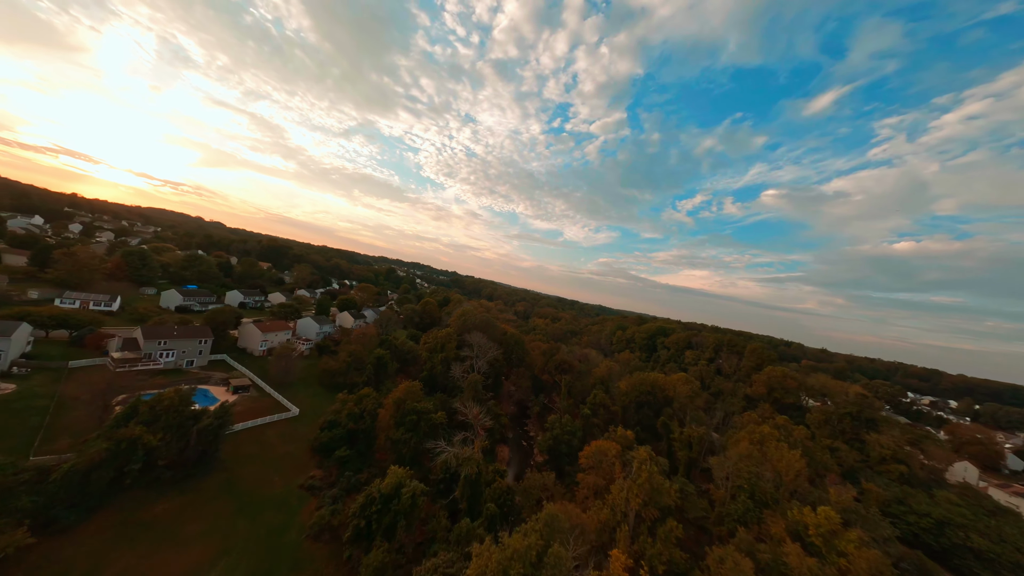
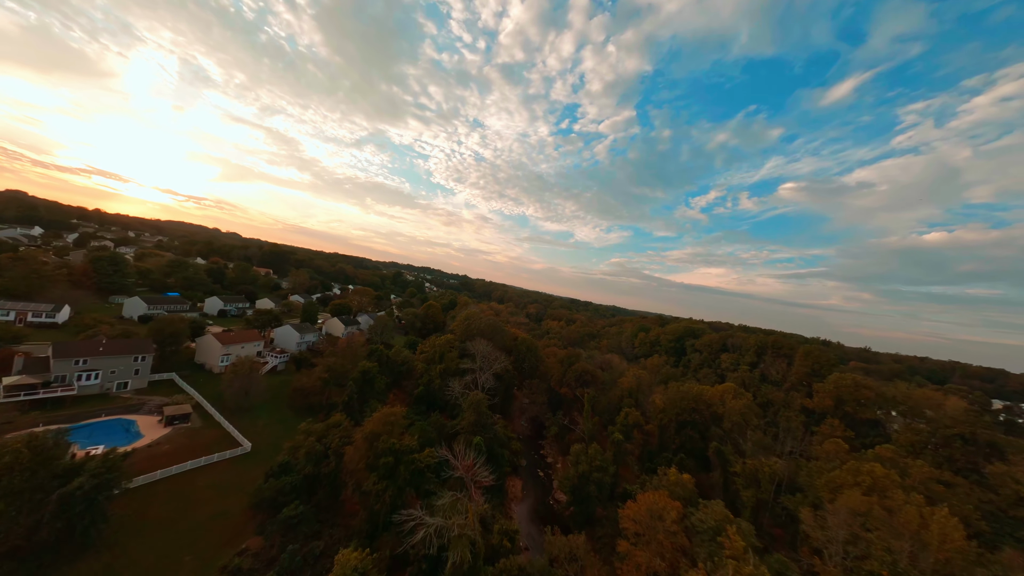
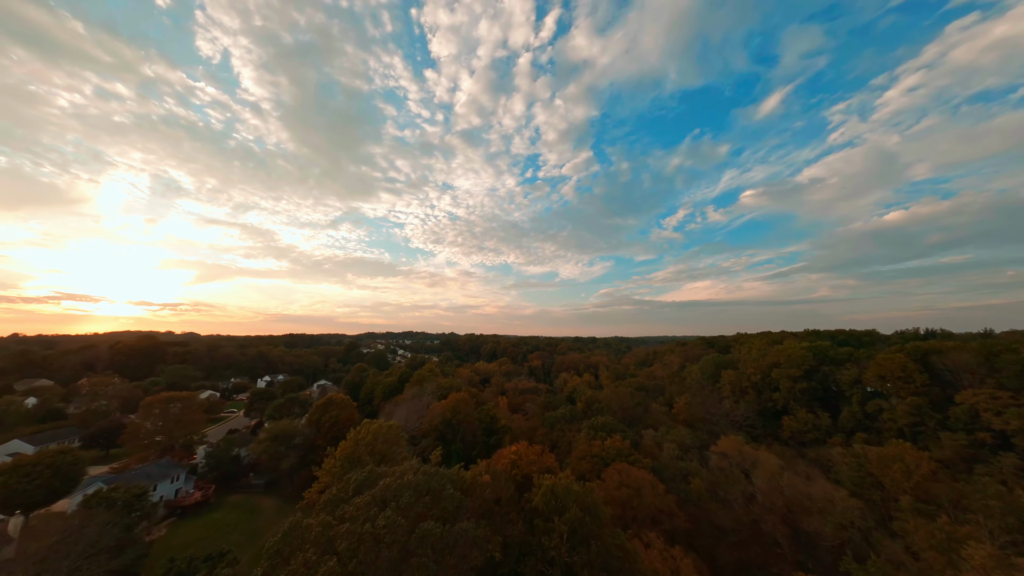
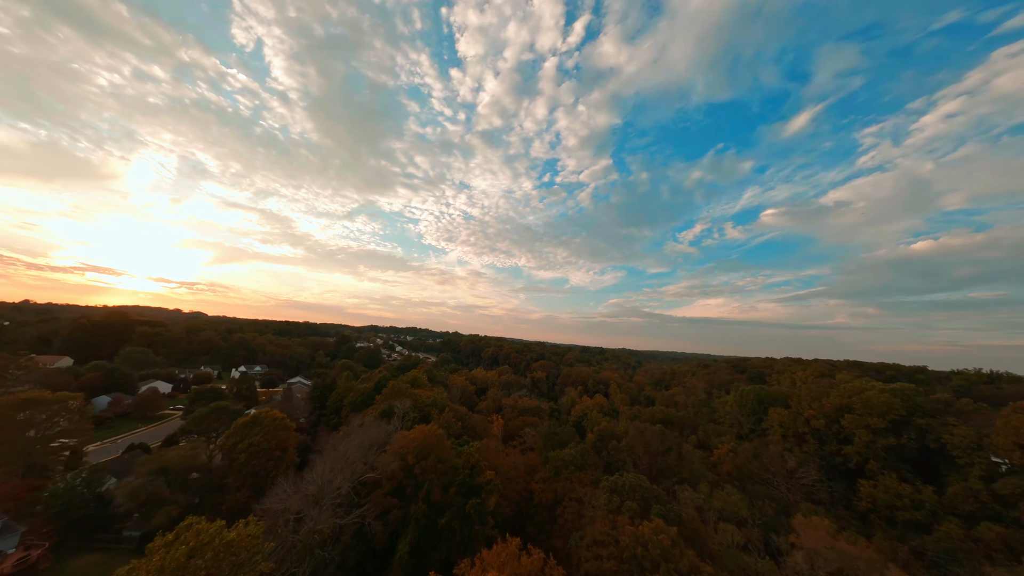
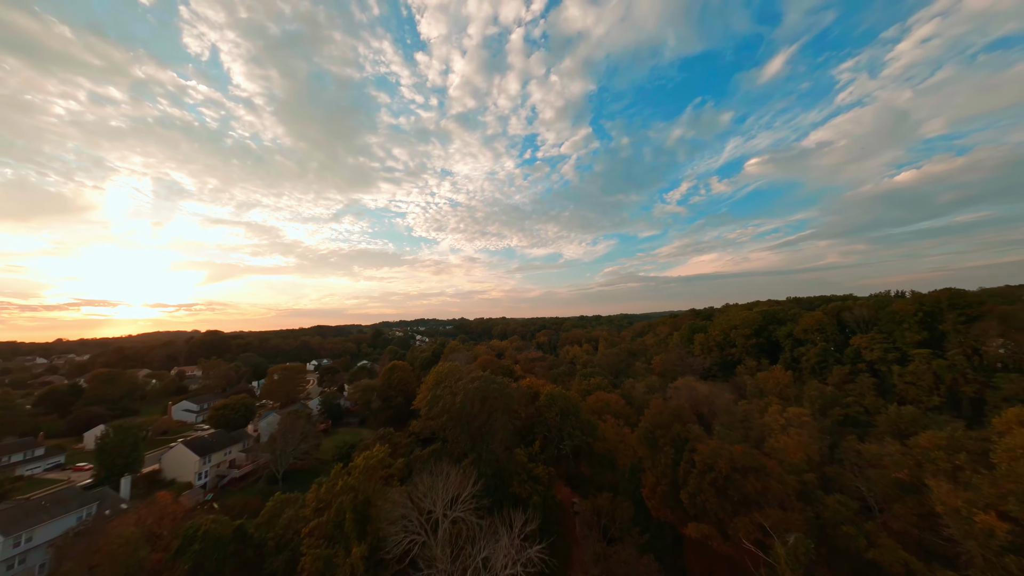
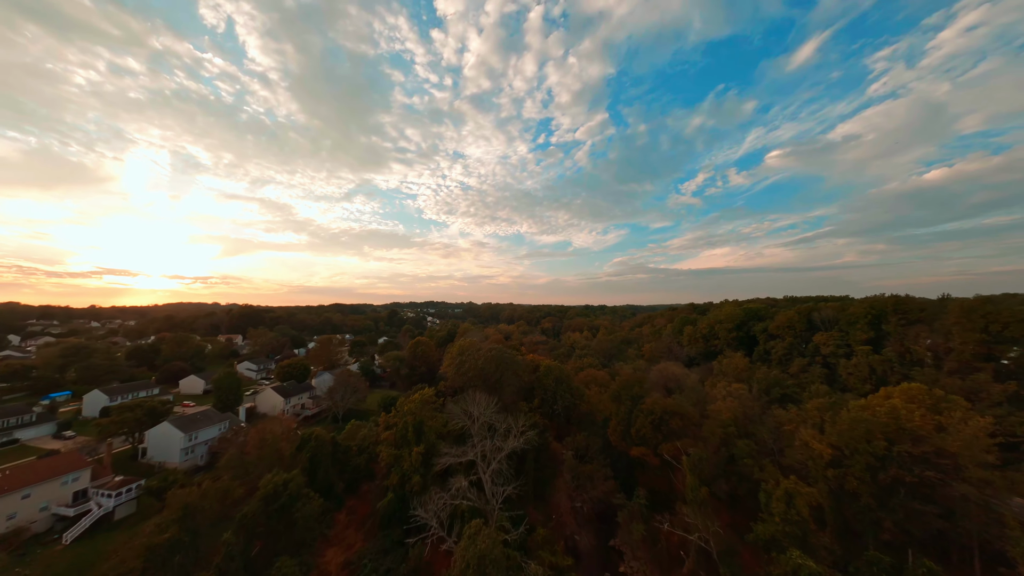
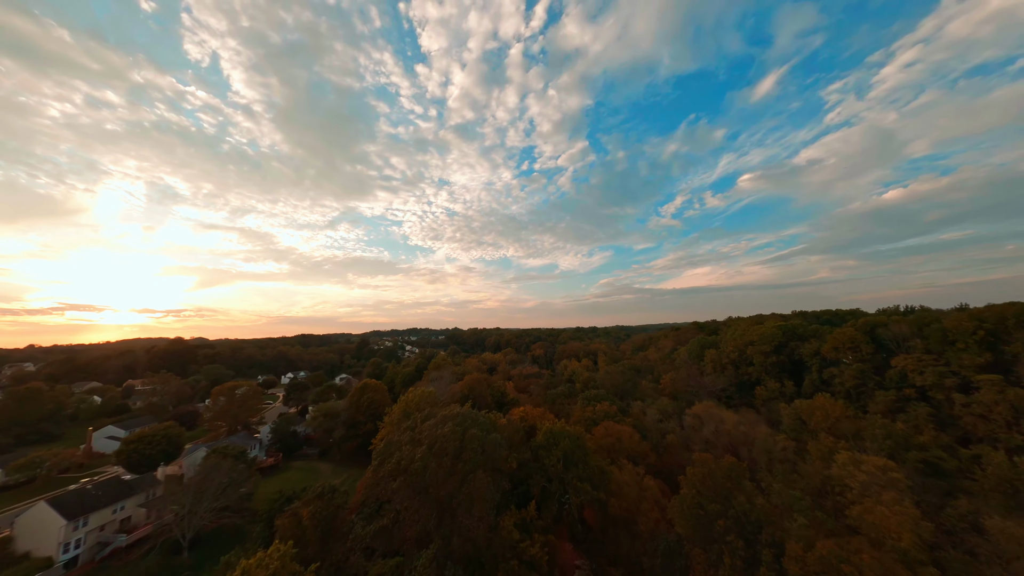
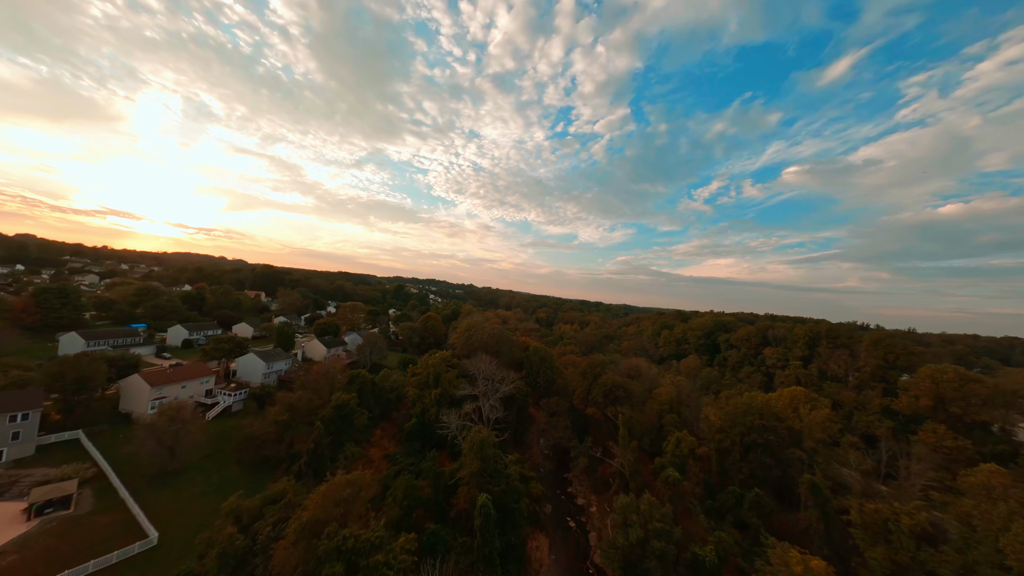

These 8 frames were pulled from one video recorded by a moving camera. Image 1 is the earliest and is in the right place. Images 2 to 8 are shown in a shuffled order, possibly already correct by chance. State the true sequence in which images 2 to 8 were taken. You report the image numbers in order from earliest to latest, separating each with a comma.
2, 8, 6, 5, 7, 3, 4
